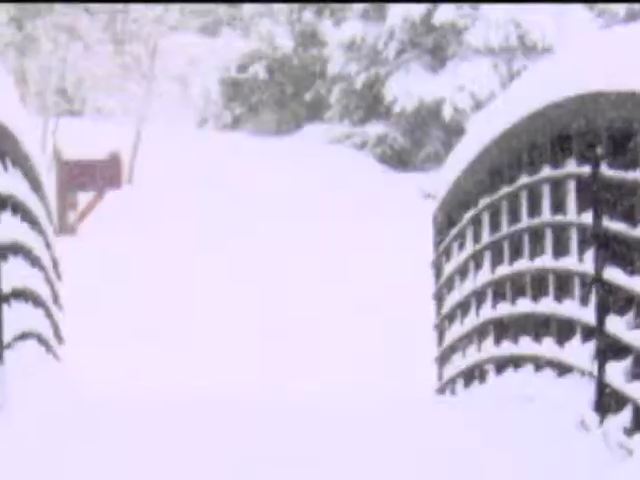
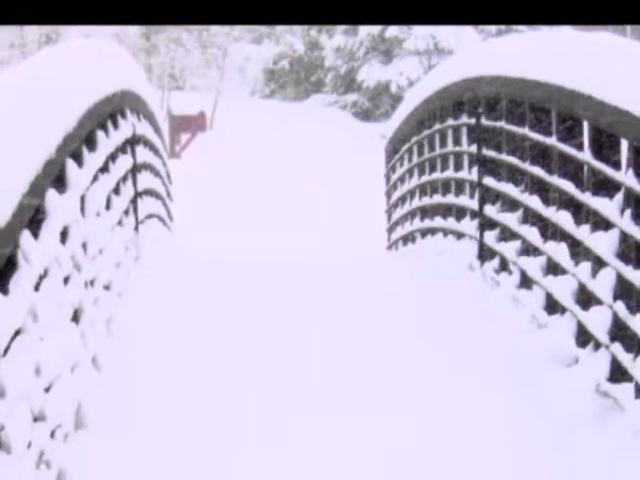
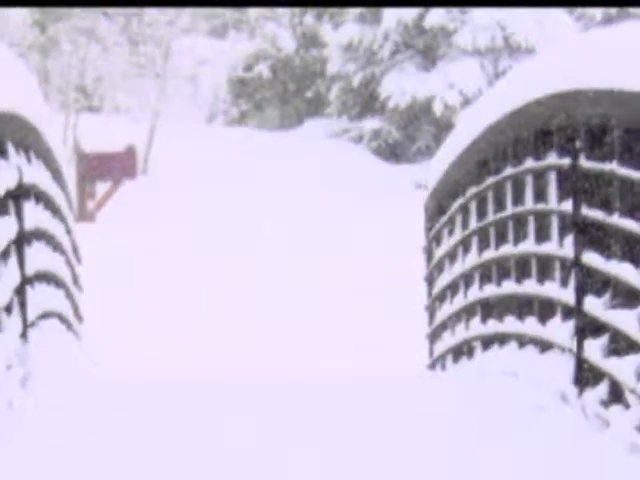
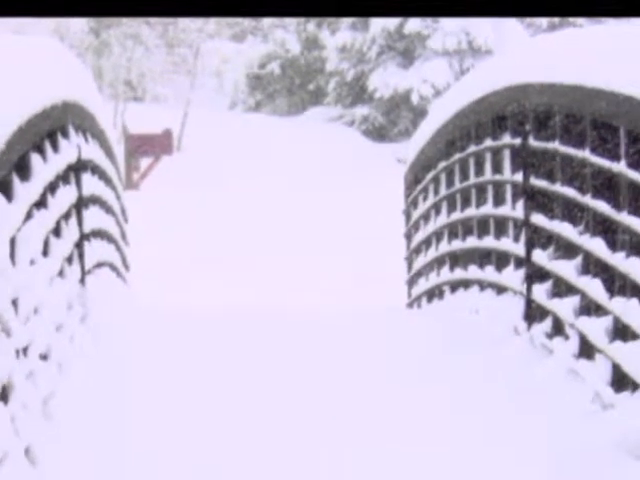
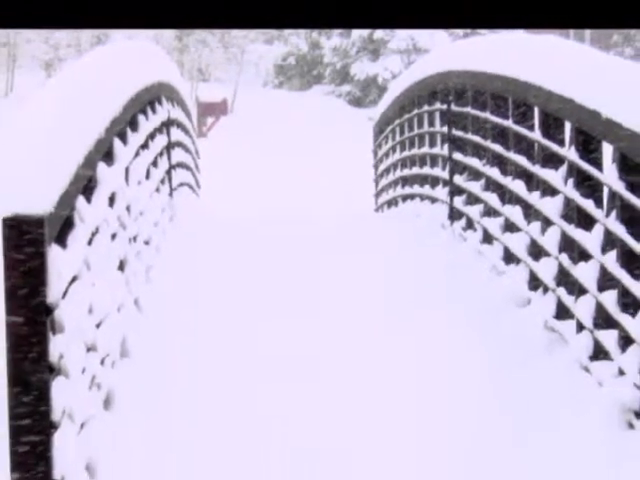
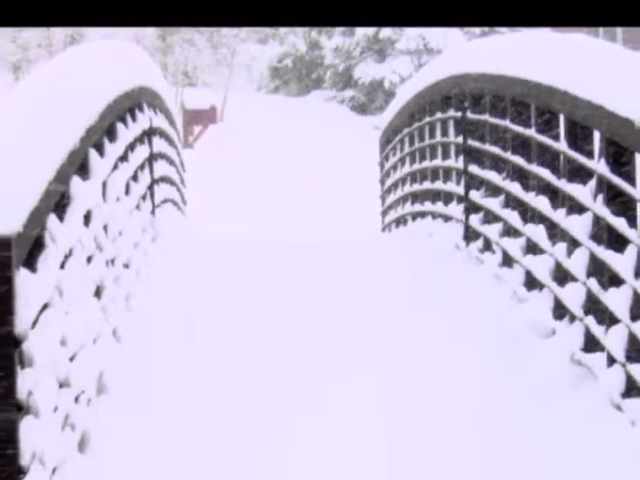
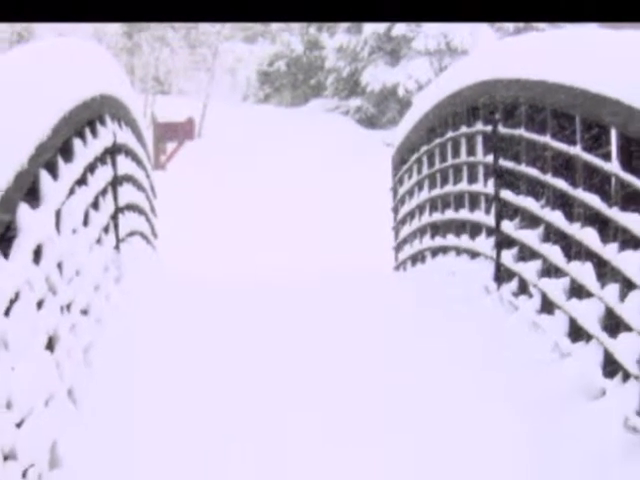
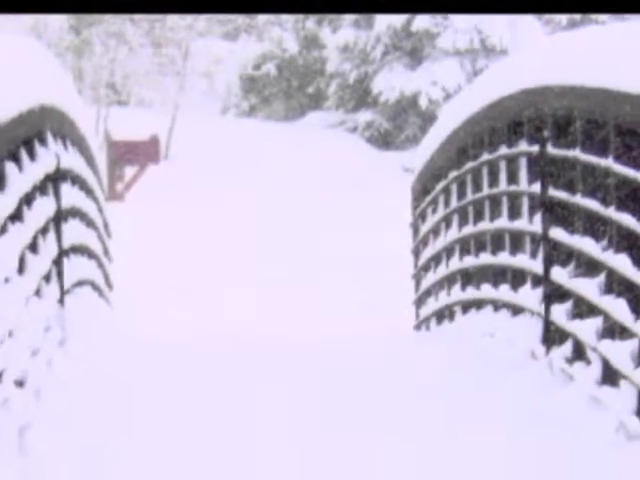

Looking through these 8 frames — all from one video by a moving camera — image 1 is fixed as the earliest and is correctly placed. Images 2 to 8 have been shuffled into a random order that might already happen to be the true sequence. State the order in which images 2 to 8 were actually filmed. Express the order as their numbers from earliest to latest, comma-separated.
3, 8, 4, 7, 2, 6, 5
